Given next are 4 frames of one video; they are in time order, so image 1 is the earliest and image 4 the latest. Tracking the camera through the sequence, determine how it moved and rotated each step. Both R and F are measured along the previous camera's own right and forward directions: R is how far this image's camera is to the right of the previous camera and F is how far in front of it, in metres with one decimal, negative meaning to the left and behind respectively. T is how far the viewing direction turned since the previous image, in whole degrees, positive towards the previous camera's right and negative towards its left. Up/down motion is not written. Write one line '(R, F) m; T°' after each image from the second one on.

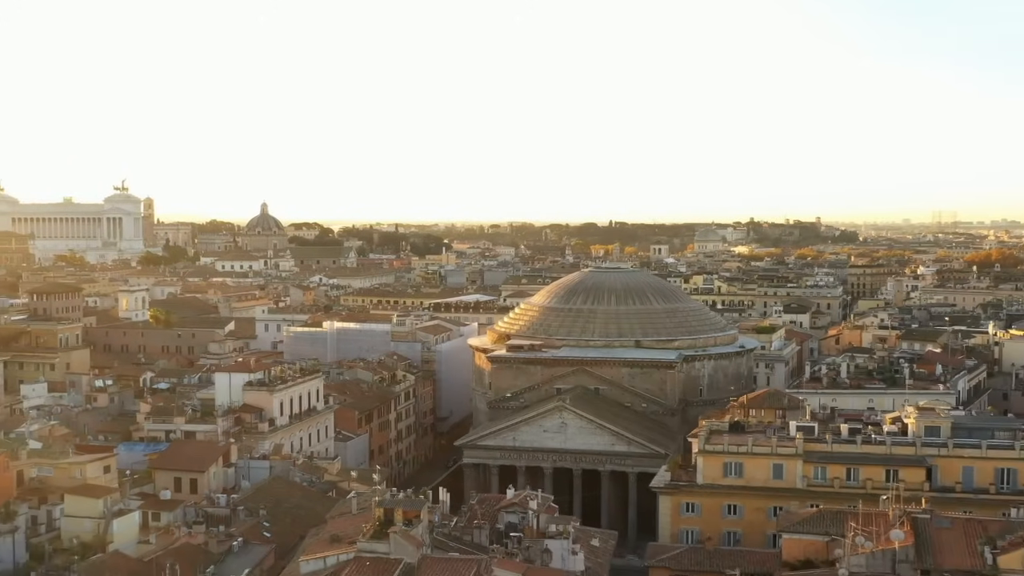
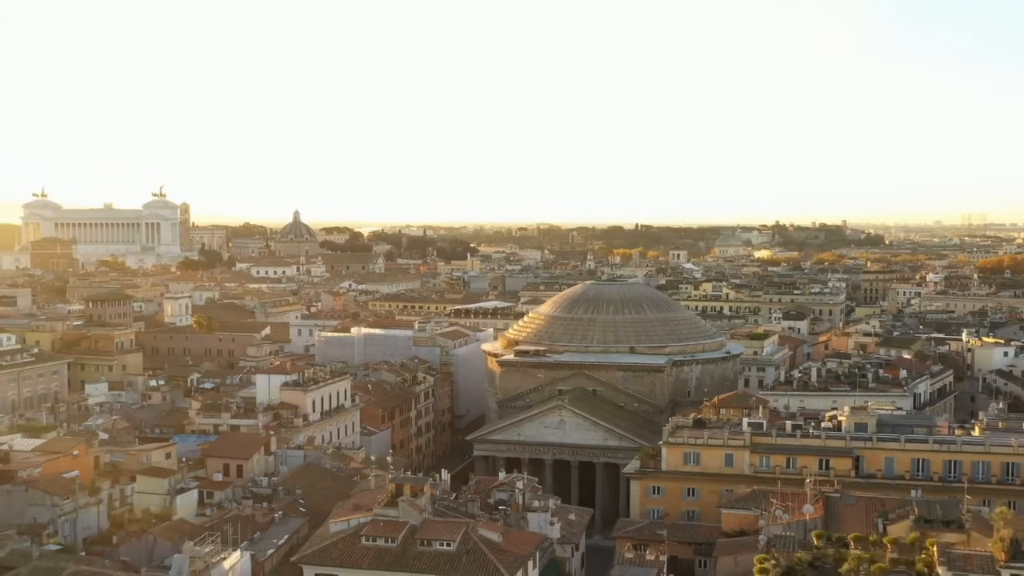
(+1.1, -6.0) m; -1°
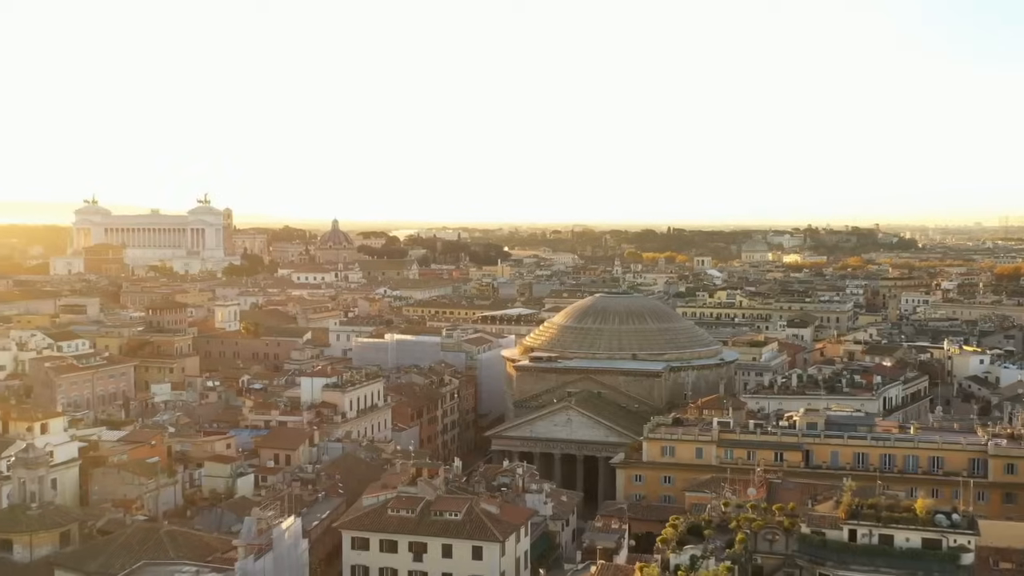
(+1.1, -7.0) m; -2°
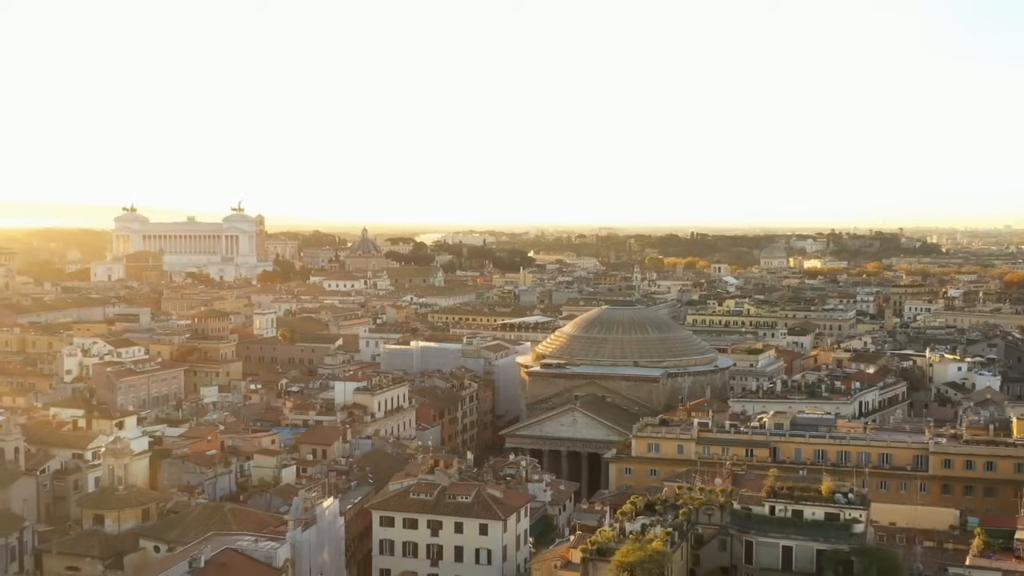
(+0.9, -6.7) m; -1°
